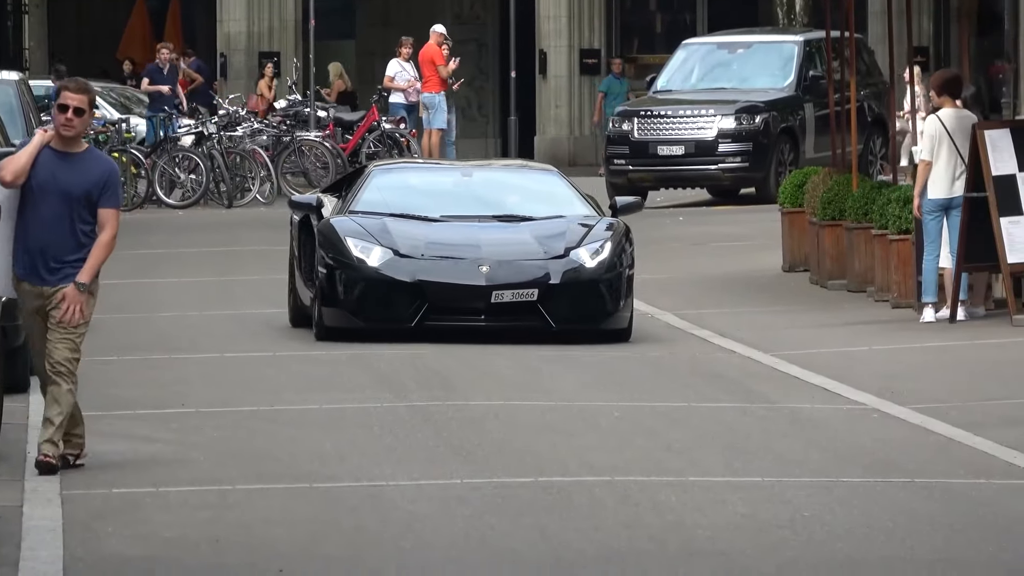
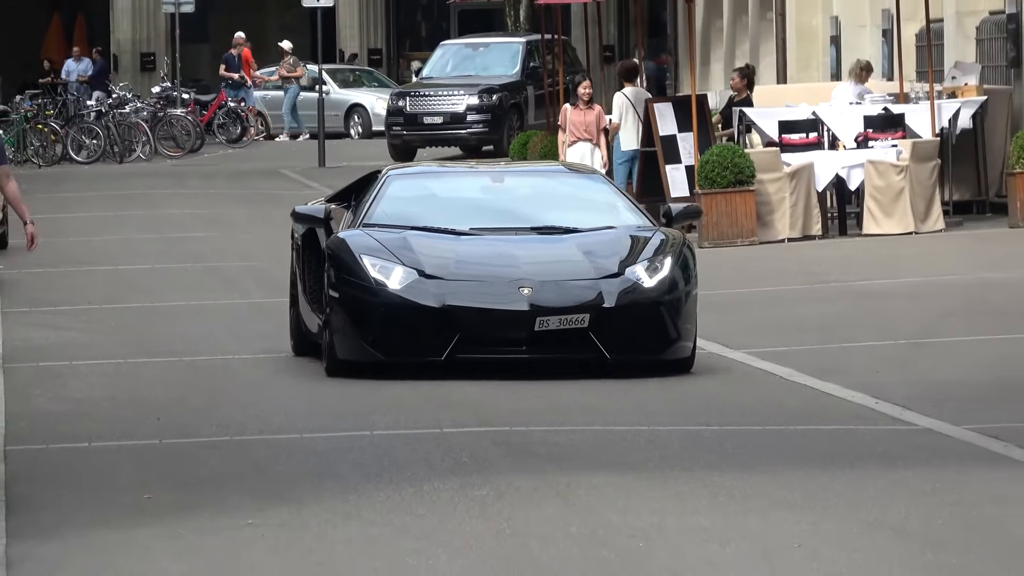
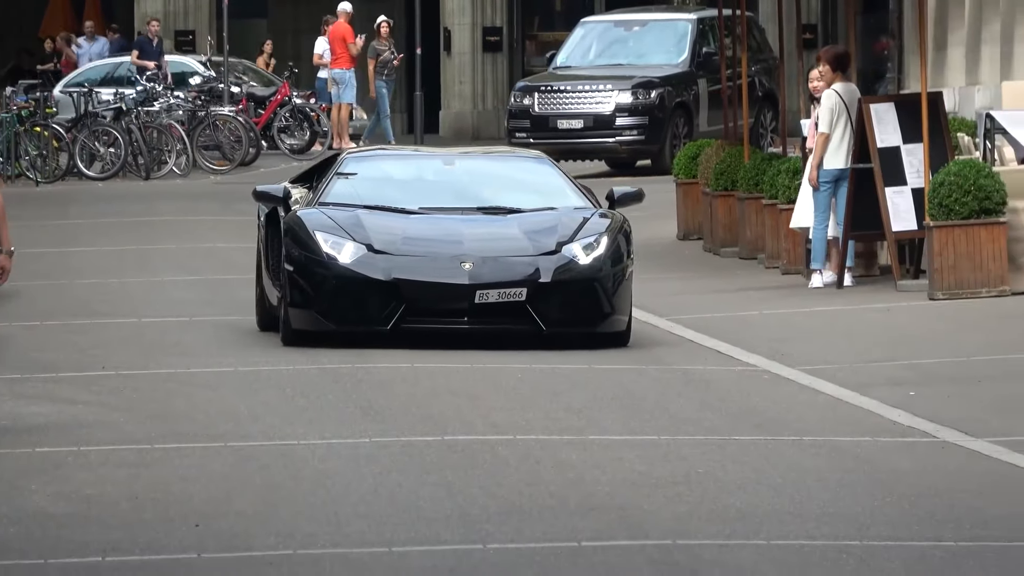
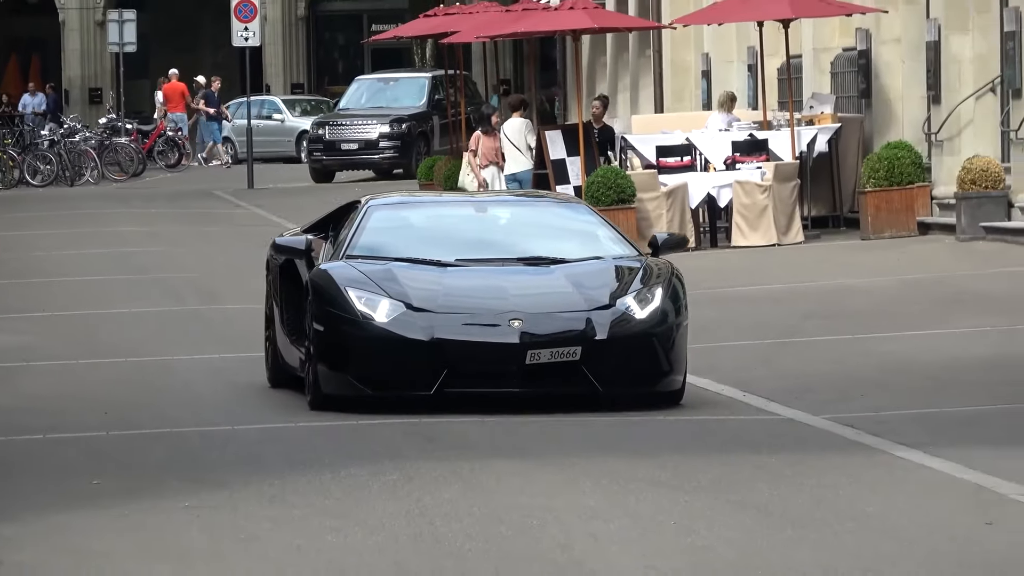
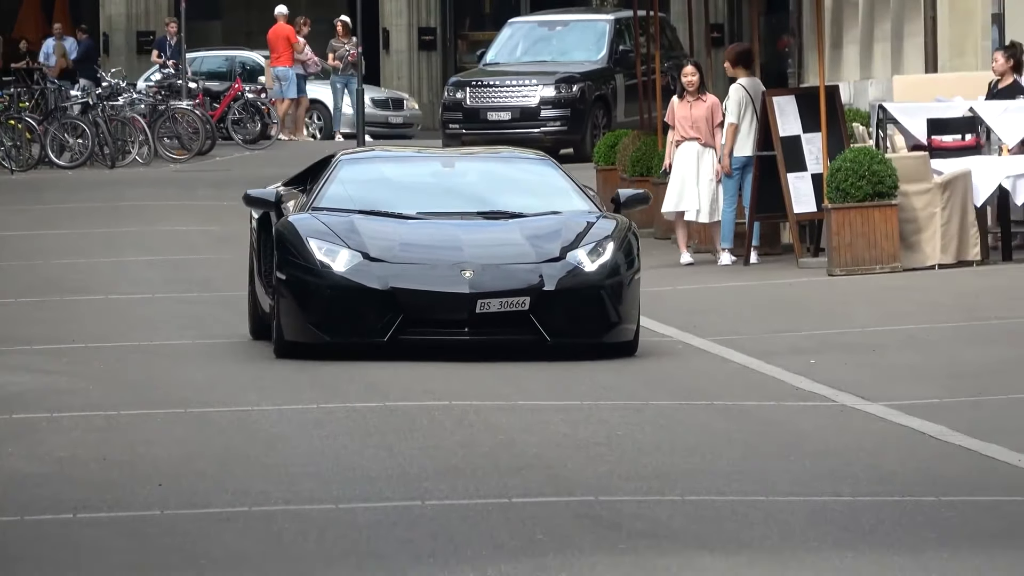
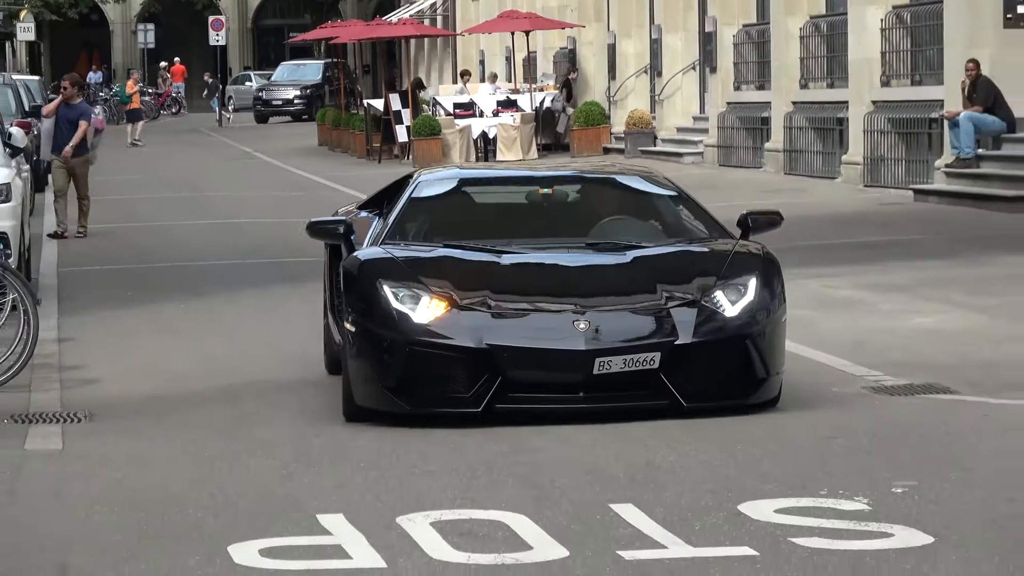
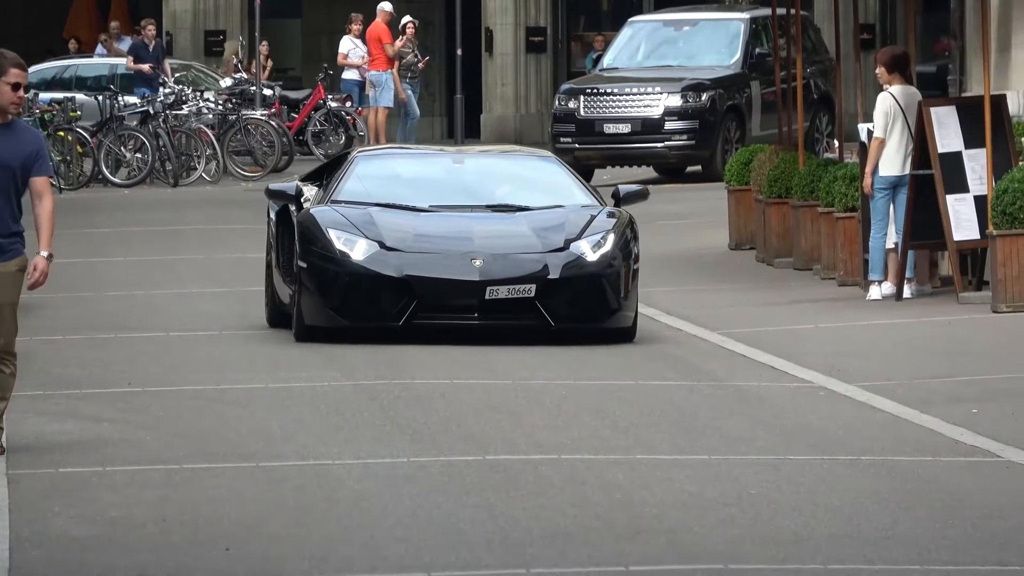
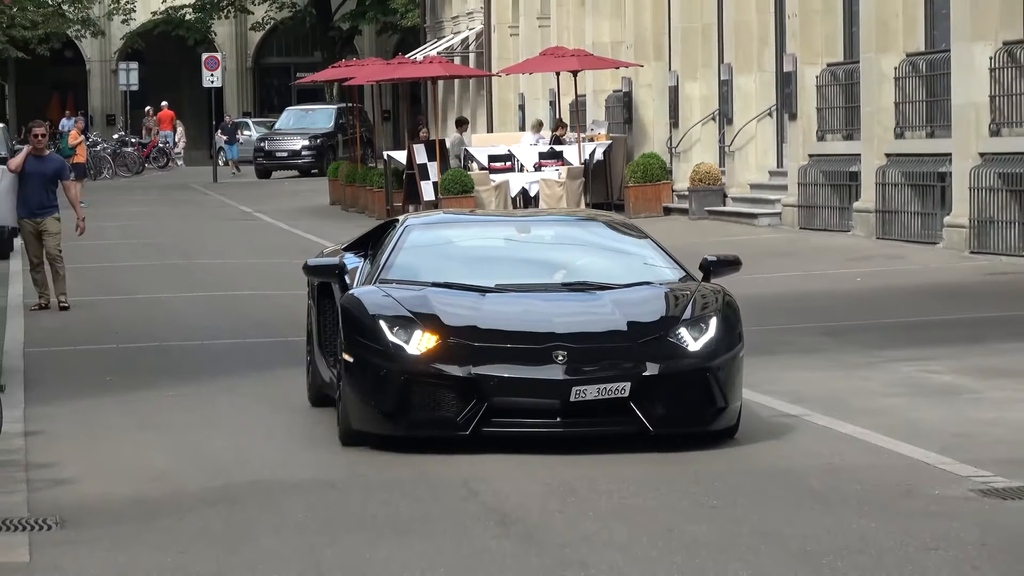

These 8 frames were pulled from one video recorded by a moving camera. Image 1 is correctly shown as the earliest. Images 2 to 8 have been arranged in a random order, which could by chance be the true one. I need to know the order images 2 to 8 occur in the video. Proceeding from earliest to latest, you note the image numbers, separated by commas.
7, 3, 5, 2, 4, 8, 6
